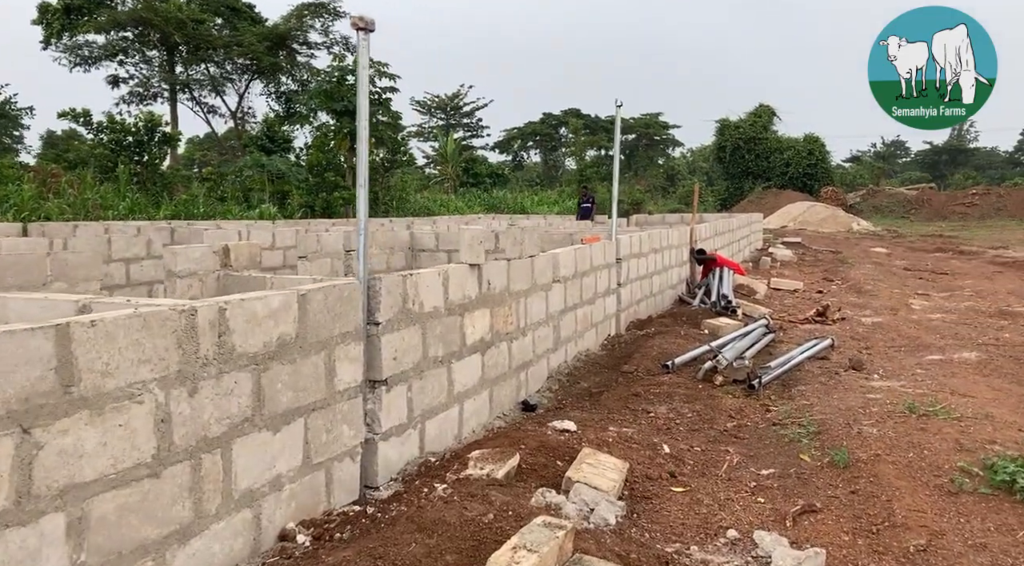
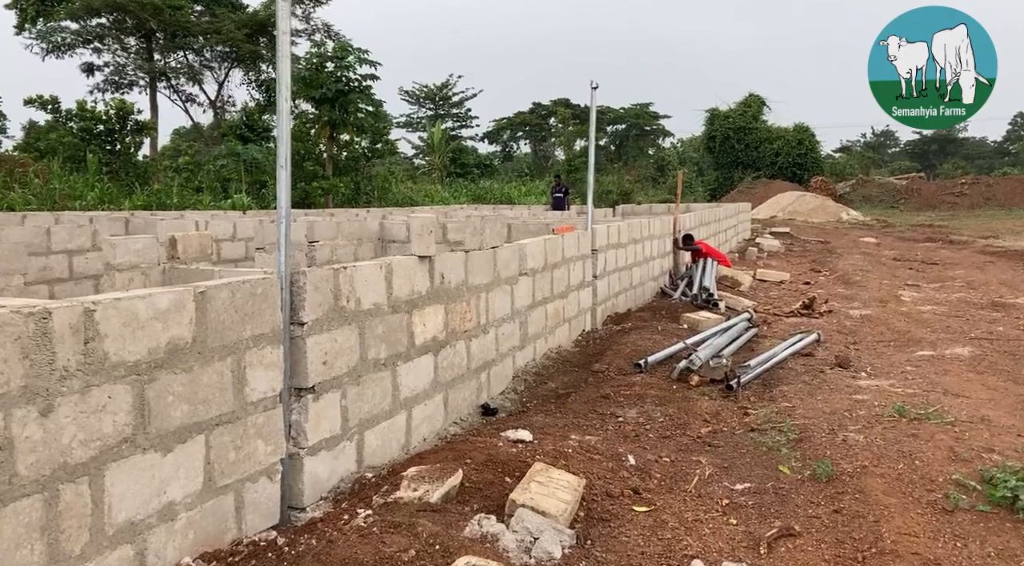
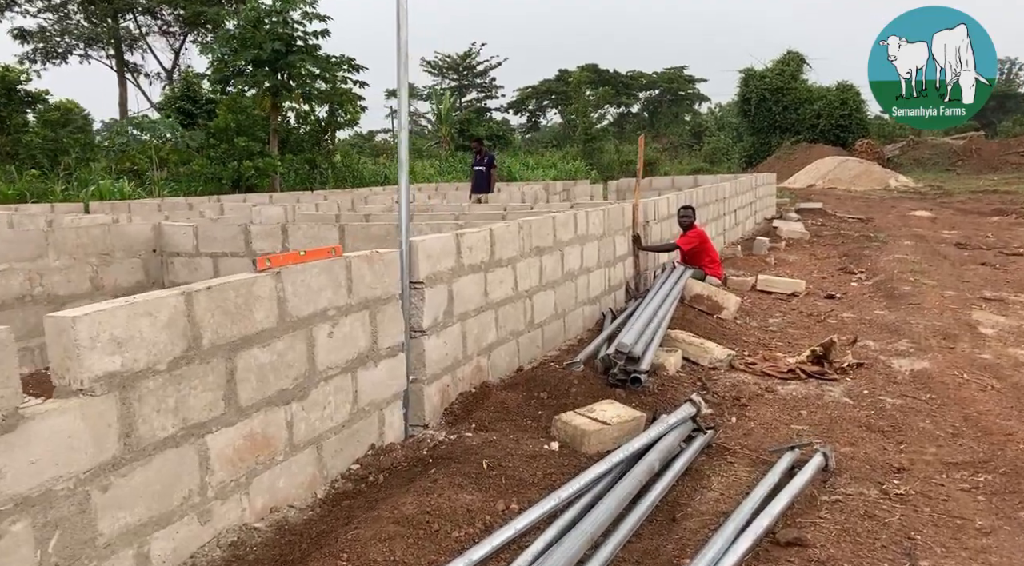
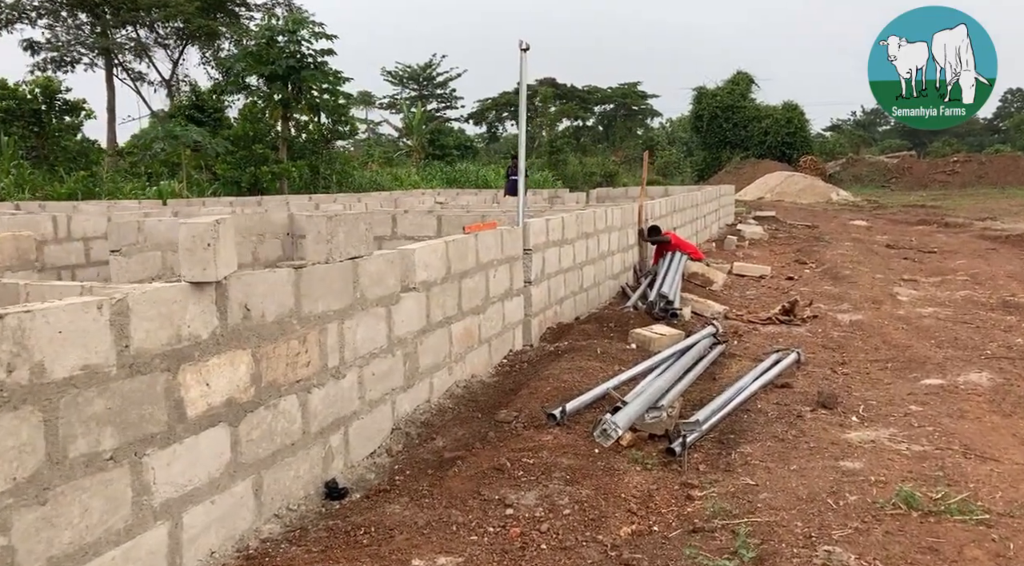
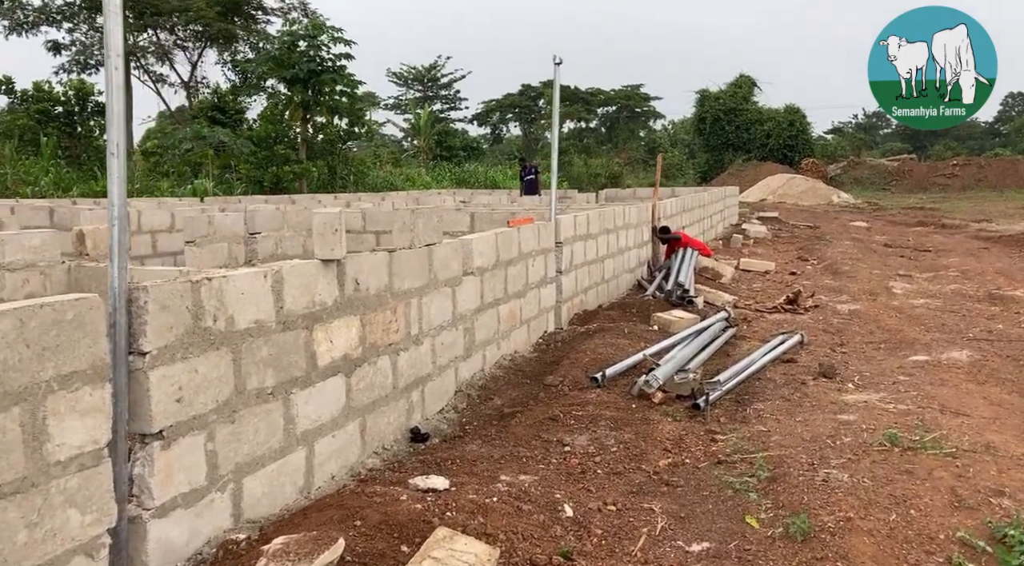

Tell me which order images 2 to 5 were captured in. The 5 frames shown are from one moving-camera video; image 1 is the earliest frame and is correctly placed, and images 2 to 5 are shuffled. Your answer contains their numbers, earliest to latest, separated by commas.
2, 5, 4, 3
